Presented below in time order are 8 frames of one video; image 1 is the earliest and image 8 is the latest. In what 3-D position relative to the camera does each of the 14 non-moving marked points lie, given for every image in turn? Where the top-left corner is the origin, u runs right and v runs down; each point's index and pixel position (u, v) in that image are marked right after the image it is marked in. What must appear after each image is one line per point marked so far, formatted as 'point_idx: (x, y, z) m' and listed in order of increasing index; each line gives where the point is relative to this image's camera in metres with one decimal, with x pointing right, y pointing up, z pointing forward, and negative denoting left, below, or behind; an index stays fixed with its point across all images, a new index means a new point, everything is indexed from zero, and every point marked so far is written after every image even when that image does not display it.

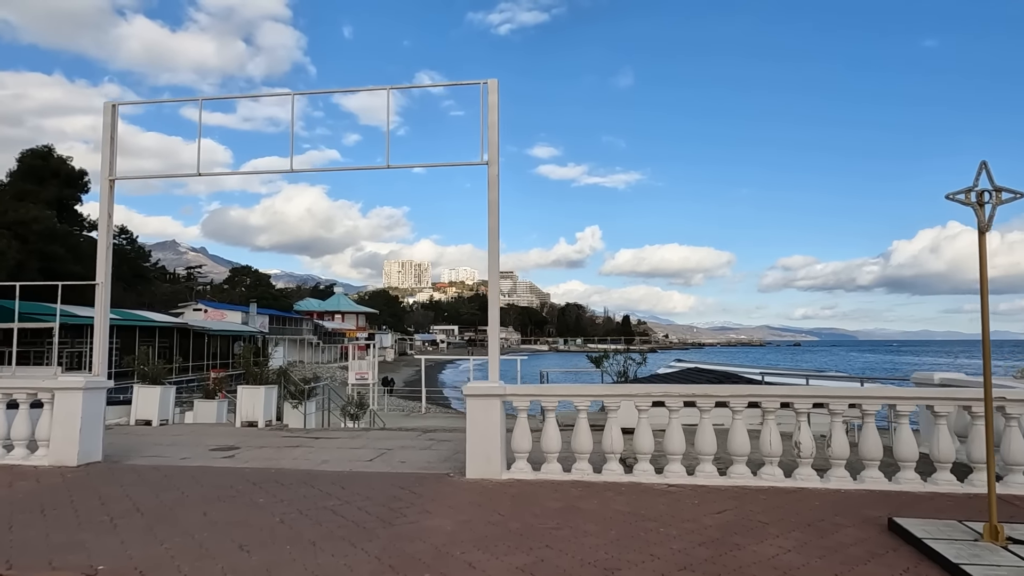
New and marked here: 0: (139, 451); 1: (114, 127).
0: (-4.7, -2.1, +7.7) m
1: (-4.8, +1.9, +7.3) m
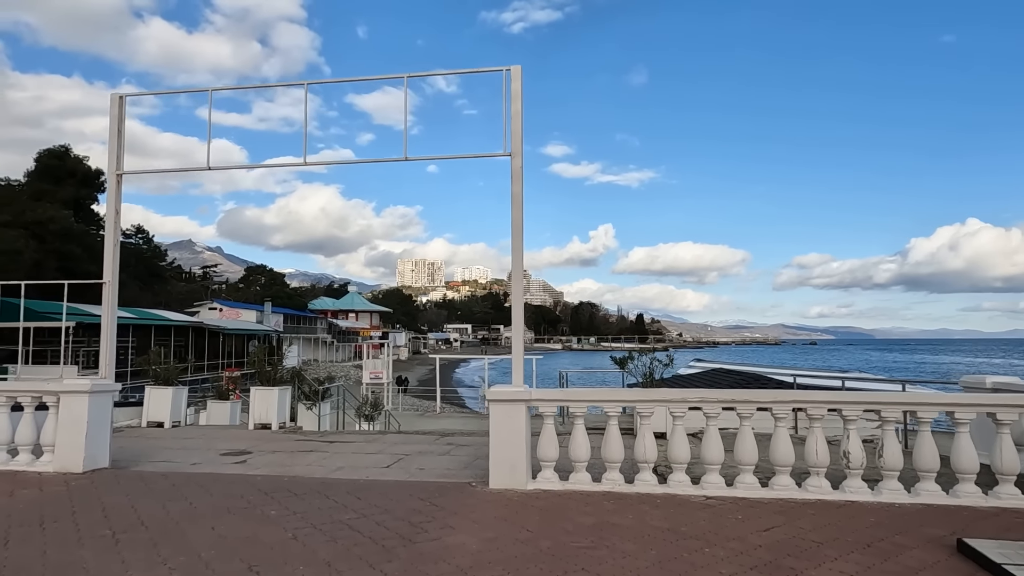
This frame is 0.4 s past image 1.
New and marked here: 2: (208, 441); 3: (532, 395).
0: (-4.4, -2.1, +7.4) m
1: (-4.5, +1.9, +7.0) m
2: (-4.4, -2.2, +8.8) m
3: (+0.2, -1.0, +5.5) m
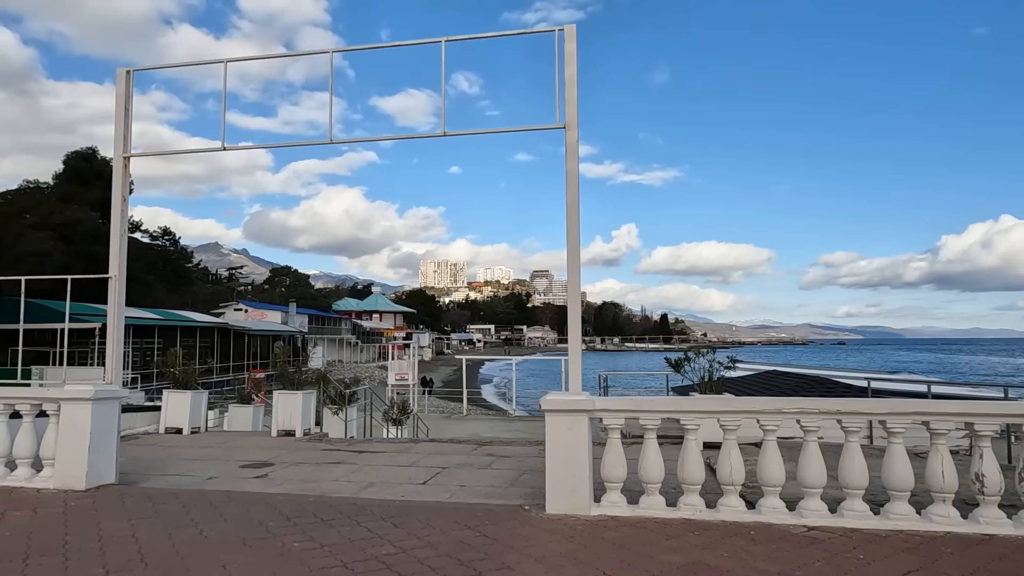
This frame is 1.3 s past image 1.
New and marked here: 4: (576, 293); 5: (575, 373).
0: (-3.9, -2.0, +6.8) m
1: (-4.0, +2.0, +6.4) m
2: (-3.8, -2.1, +8.1) m
3: (+0.6, -0.9, +4.7) m
4: (+0.5, 0.0, +5.2) m
5: (+0.5, -0.7, +5.1) m
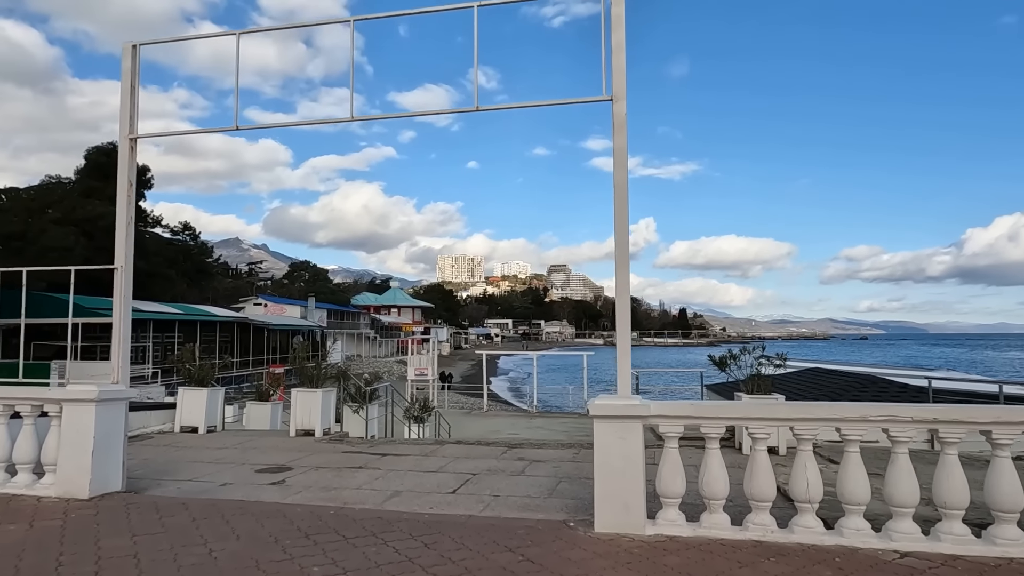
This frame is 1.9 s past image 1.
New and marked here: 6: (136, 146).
0: (-3.5, -1.9, +6.4) m
1: (-3.7, +2.1, +6.0) m
2: (-3.4, -2.1, +7.7) m
3: (+0.9, -0.8, +4.1) m
4: (+0.9, 0.0, +4.7) m
5: (+0.8, -0.6, +4.6) m
6: (-3.6, +1.3, +5.8) m
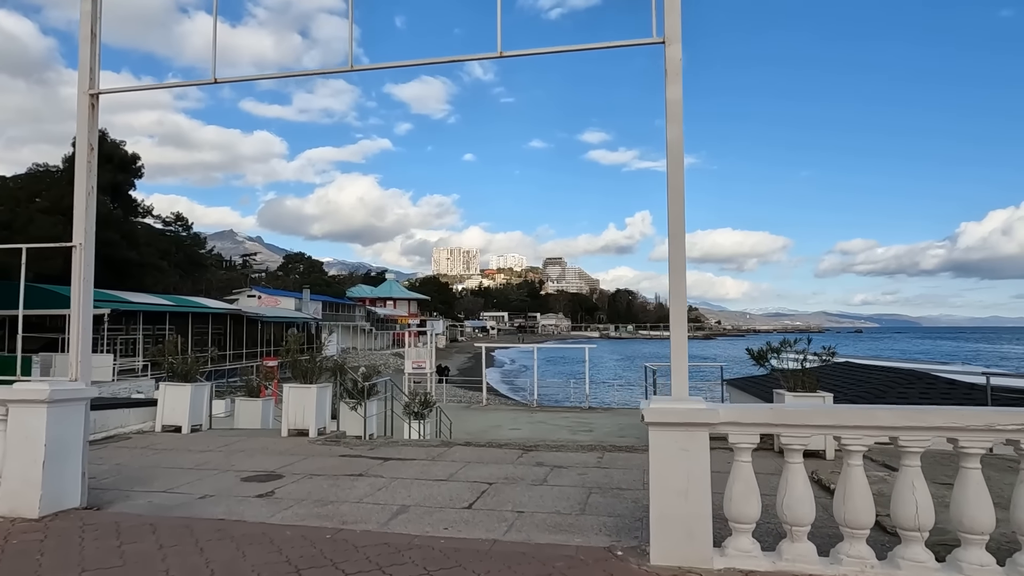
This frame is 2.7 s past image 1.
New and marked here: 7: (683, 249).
0: (-3.3, -1.8, +5.6) m
1: (-3.5, +2.2, +5.1) m
2: (-3.2, -1.9, +6.9) m
3: (+1.1, -0.7, +3.4) m
4: (+1.1, +0.2, +3.9) m
5: (+1.0, -0.5, +3.8) m
6: (-3.4, +1.5, +5.0) m
7: (+1.1, +0.2, +3.8) m
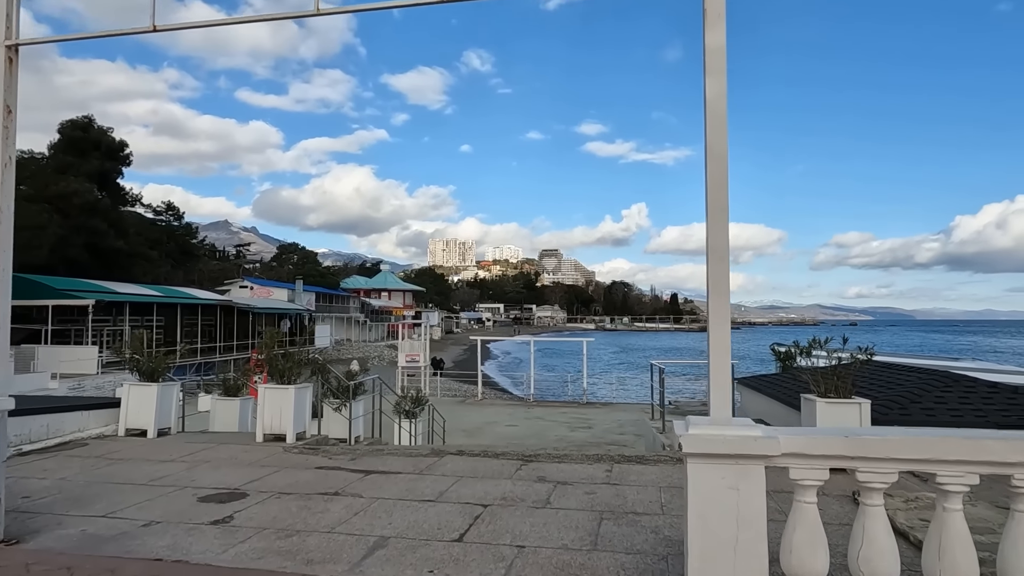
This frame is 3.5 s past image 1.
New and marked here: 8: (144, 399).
0: (-3.3, -1.7, +4.8) m
1: (-3.5, +2.3, +4.3) m
2: (-3.2, -1.8, +6.2) m
3: (+1.1, -0.7, +2.6) m
4: (+1.1, +0.2, +3.1) m
5: (+1.0, -0.5, +3.1) m
6: (-3.3, +1.6, +4.2) m
7: (+1.1, +0.3, +3.1) m
8: (-4.9, -1.5, +8.2) m
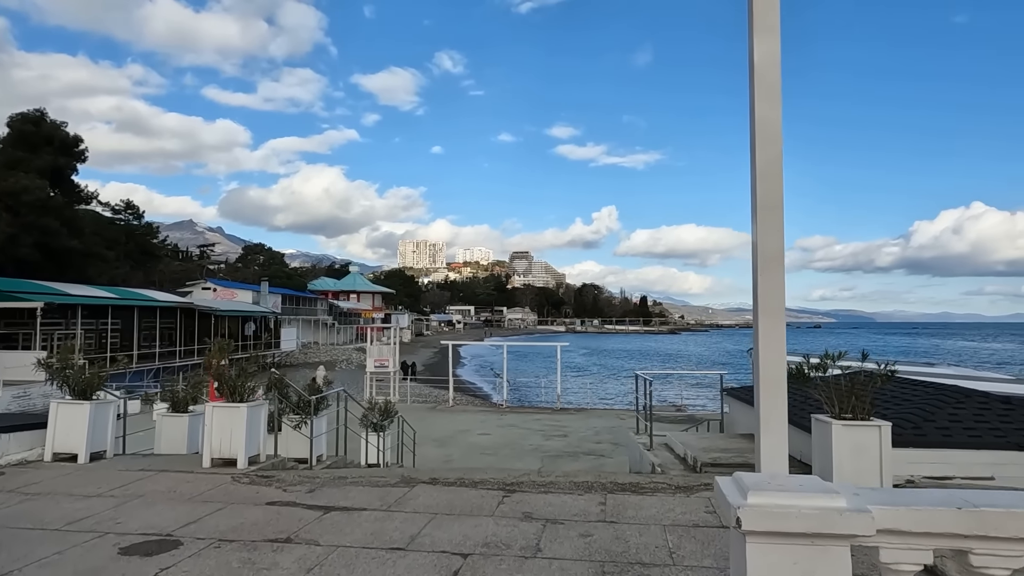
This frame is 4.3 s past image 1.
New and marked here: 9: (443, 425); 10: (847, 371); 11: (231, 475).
0: (-3.4, -1.8, +4.0) m
1: (-3.5, +2.2, +3.5) m
2: (-3.4, -1.9, +5.3) m
3: (+1.1, -0.7, +2.0) m
4: (+1.0, +0.1, +2.5) m
5: (+1.0, -0.5, +2.4) m
6: (-3.4, +1.5, +3.3) m
7: (+1.1, +0.2, +2.4) m
8: (-5.2, -1.5, +7.3) m
9: (-2.2, -4.4, +19.6) m
10: (+3.3, -0.8, +6.1) m
11: (-2.9, -1.9, +6.3) m
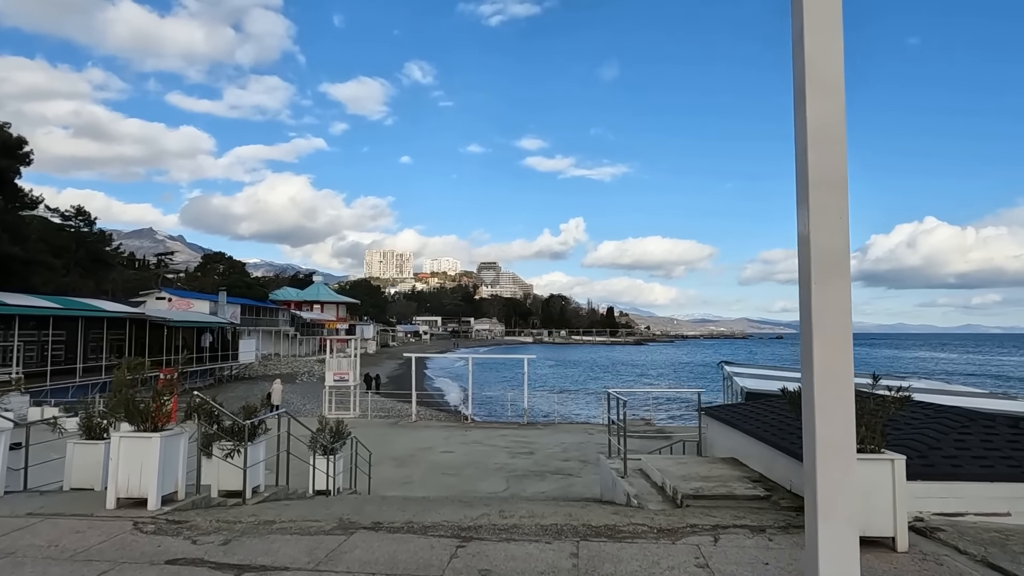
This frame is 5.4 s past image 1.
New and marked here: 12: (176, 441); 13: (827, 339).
0: (-3.7, -1.8, +2.9) m
1: (-3.7, +2.2, +2.5) m
2: (-3.7, -1.9, +4.3) m
3: (+1.0, -0.8, +1.2) m
4: (+0.9, +0.1, +1.7) m
5: (+0.9, -0.6, +1.6) m
6: (-3.6, +1.5, +2.4) m
7: (+0.9, +0.2, +1.7) m
8: (-5.6, -1.6, +6.2) m
9: (-3.3, -4.7, +18.6) m
10: (+2.9, -0.9, +5.4) m
11: (-3.2, -2.0, +5.3) m
12: (-3.4, -1.5, +6.2) m
13: (+0.9, -0.1, +1.7) m
